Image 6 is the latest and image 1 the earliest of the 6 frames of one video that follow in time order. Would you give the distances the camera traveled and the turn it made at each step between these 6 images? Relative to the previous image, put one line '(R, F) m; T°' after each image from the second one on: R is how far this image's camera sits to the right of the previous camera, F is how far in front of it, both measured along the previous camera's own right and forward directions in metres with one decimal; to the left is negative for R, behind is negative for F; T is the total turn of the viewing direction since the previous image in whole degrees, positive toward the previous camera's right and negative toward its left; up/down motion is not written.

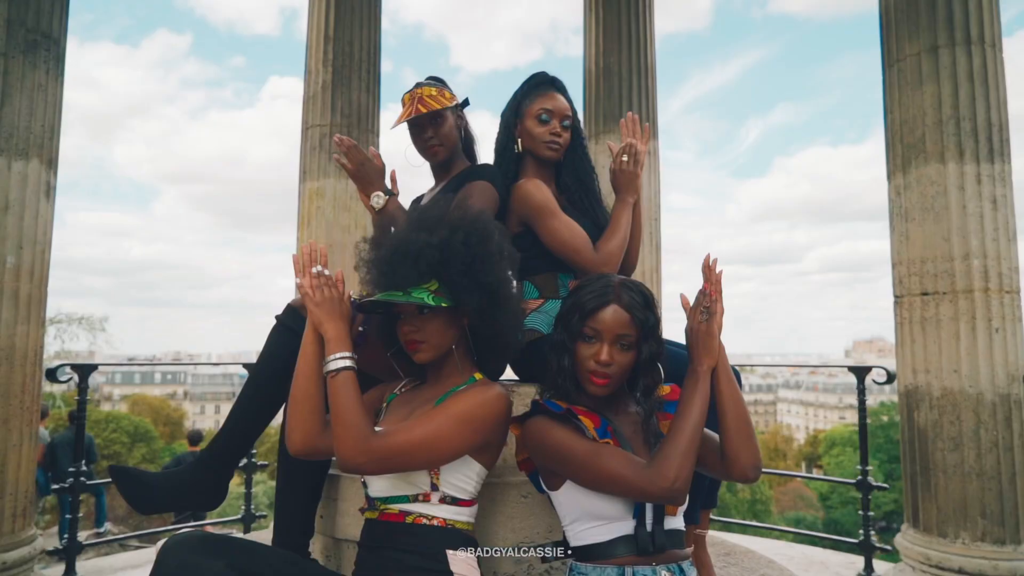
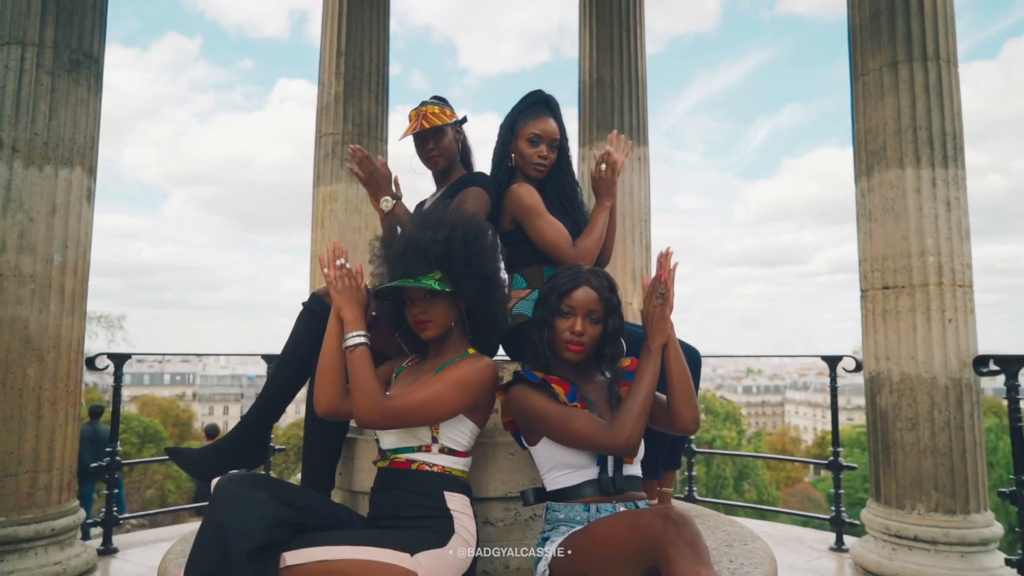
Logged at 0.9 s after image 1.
(+0.1, -0.4) m; -1°
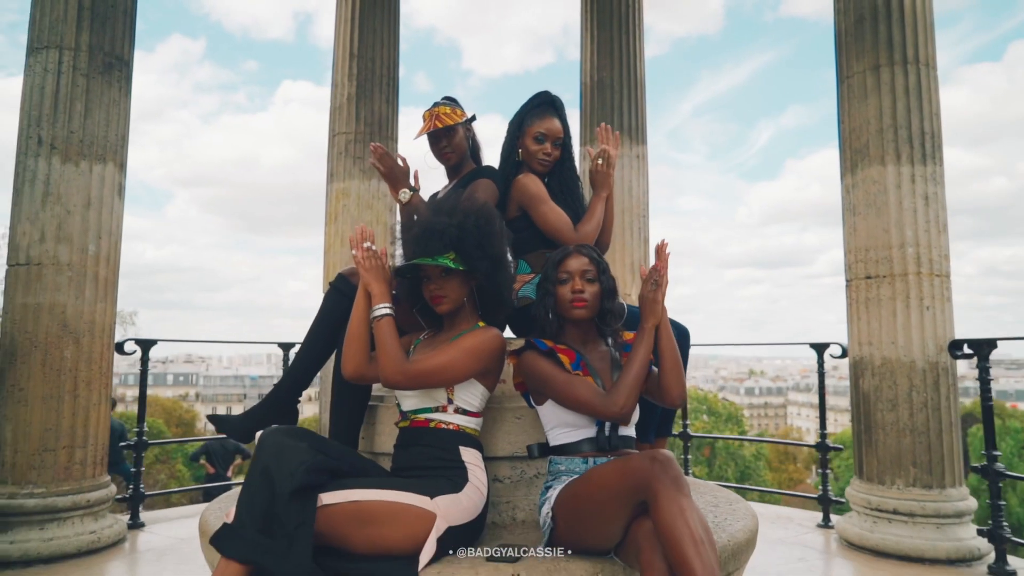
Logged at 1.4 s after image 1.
(0.0, -0.3) m; 0°
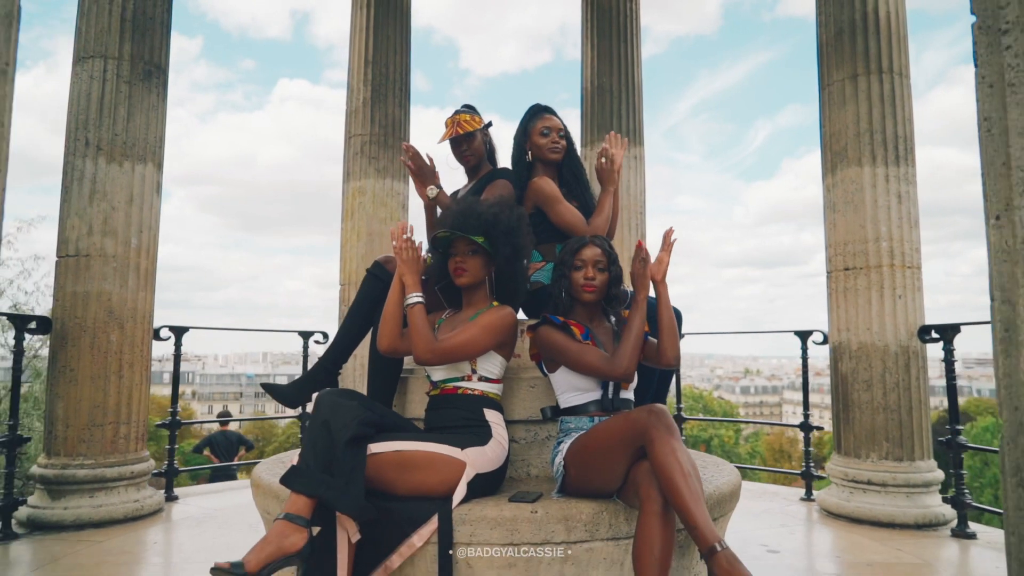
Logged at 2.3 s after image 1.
(-0.1, -0.5) m; 0°
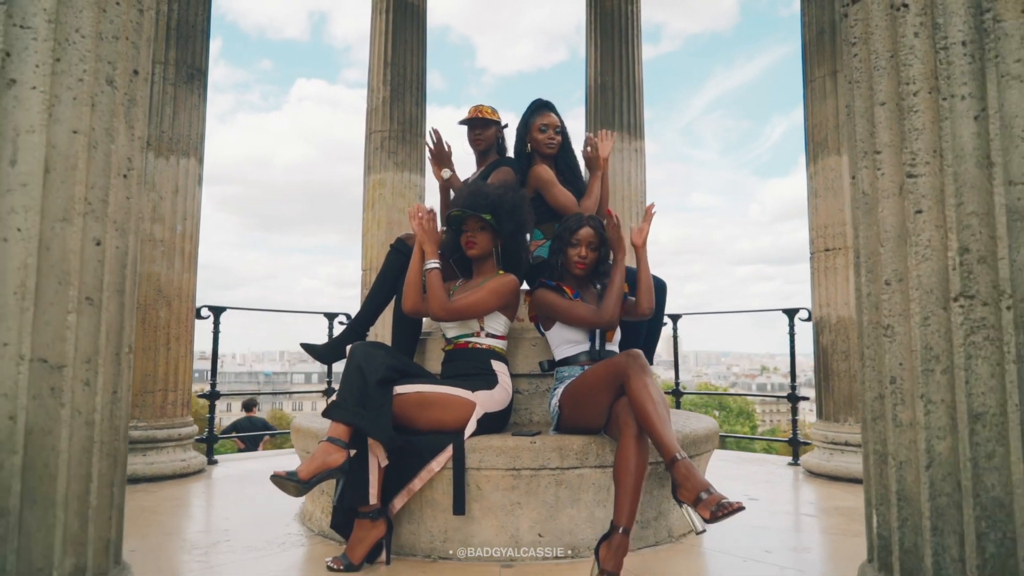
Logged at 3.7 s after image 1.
(+0.1, -0.5) m; -1°
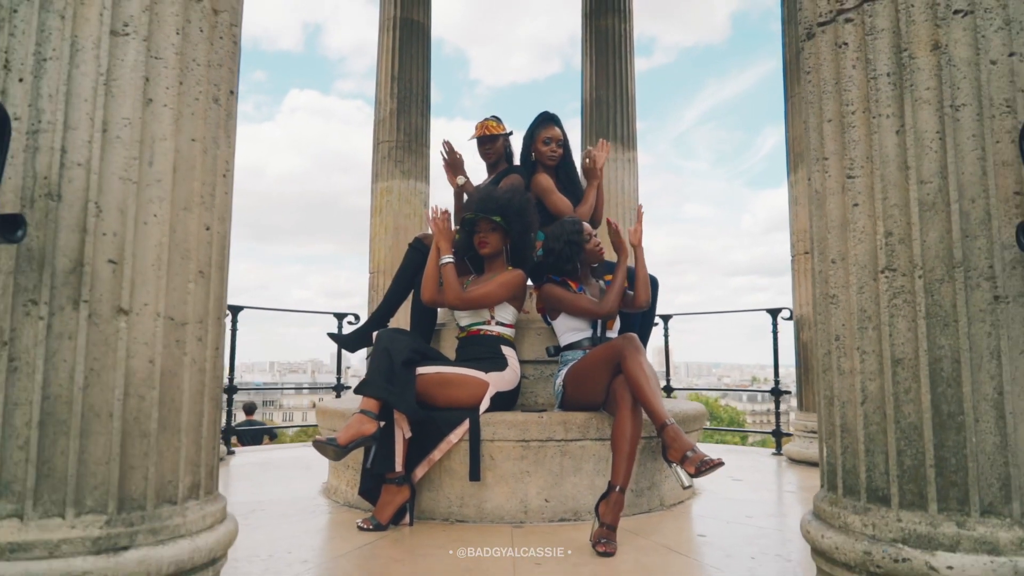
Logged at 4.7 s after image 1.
(-0.1, -0.4) m; +1°
